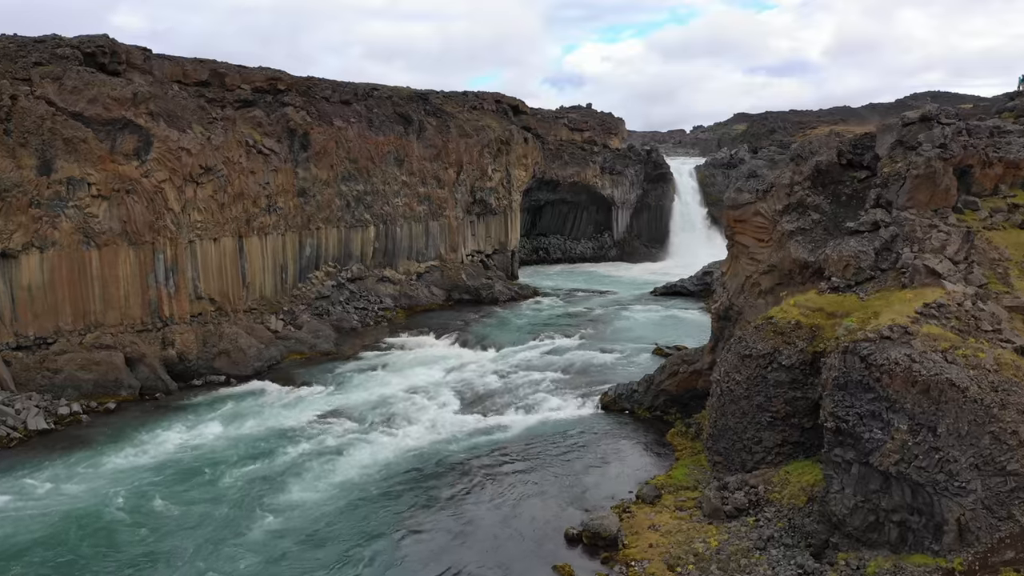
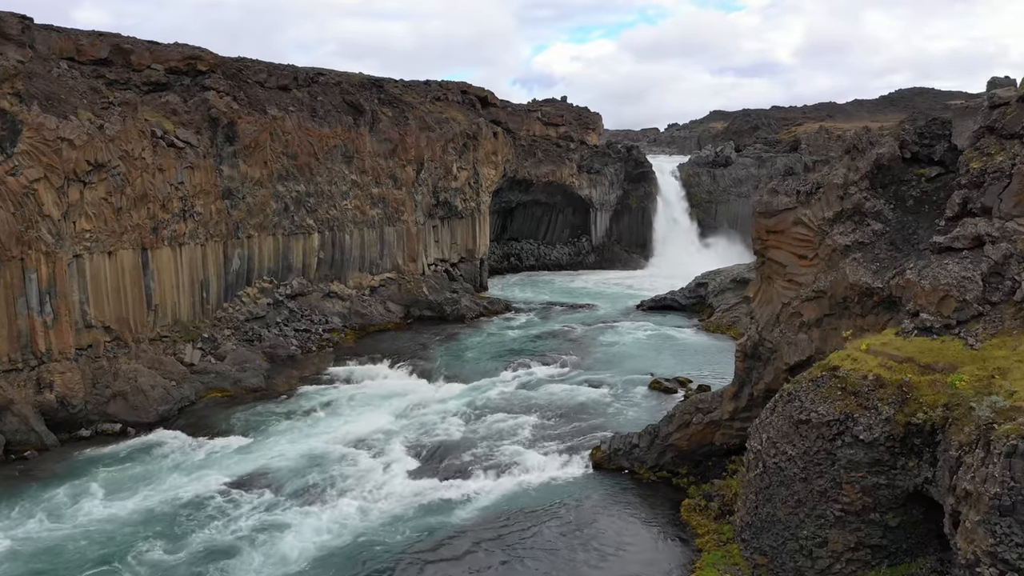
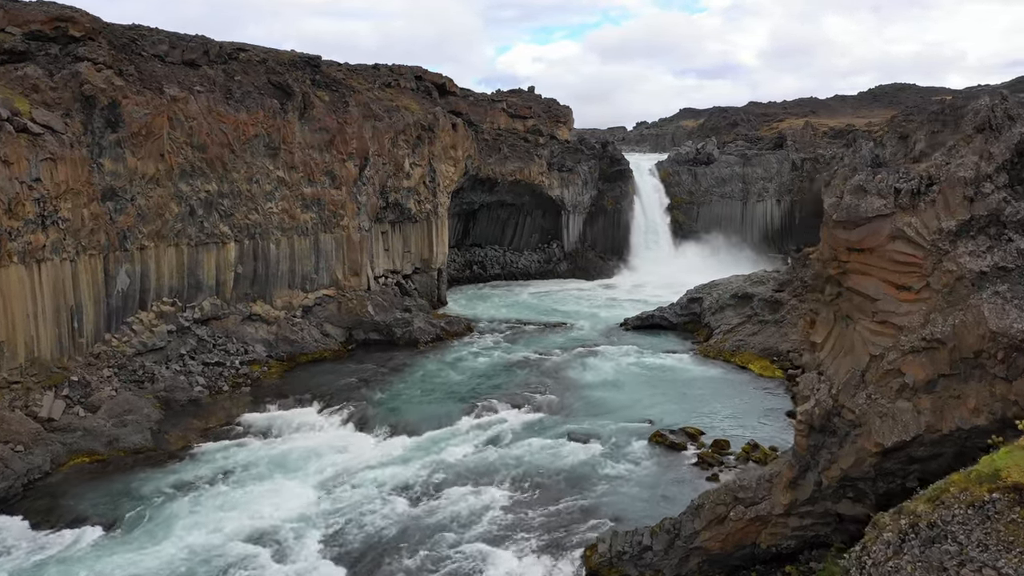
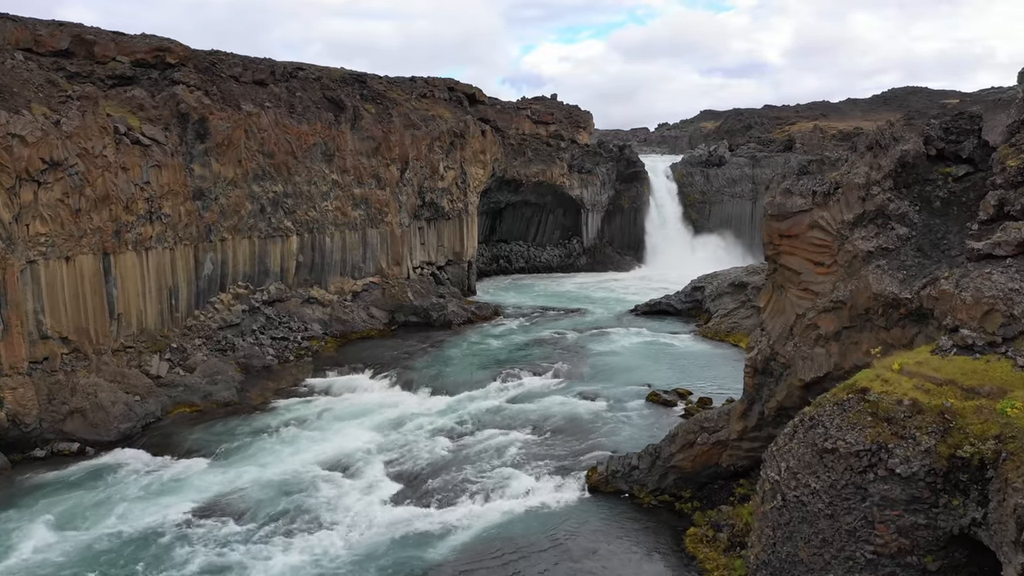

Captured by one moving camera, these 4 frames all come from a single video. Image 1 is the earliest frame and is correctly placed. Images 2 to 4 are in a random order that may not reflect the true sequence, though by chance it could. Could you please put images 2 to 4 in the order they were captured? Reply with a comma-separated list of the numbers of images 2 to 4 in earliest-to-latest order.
2, 4, 3
